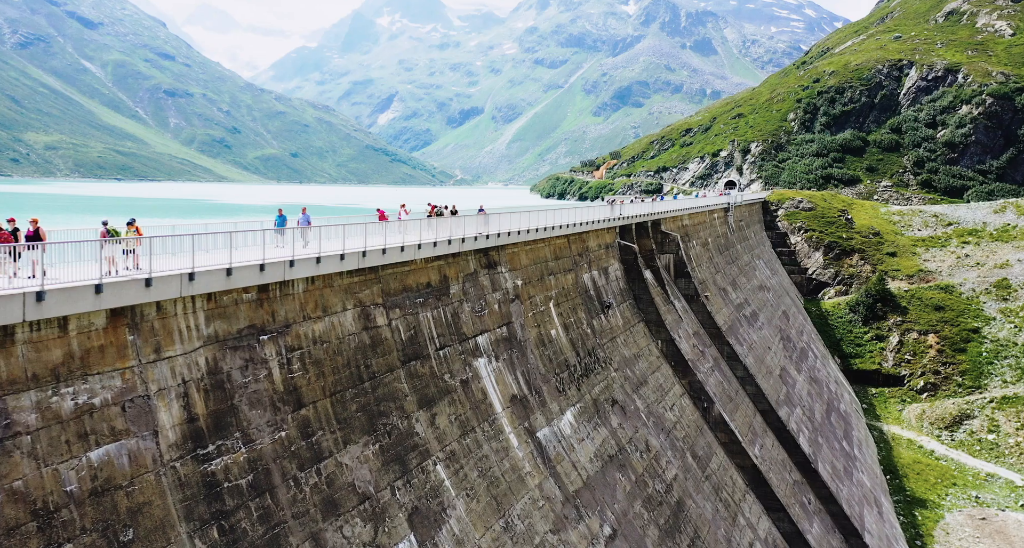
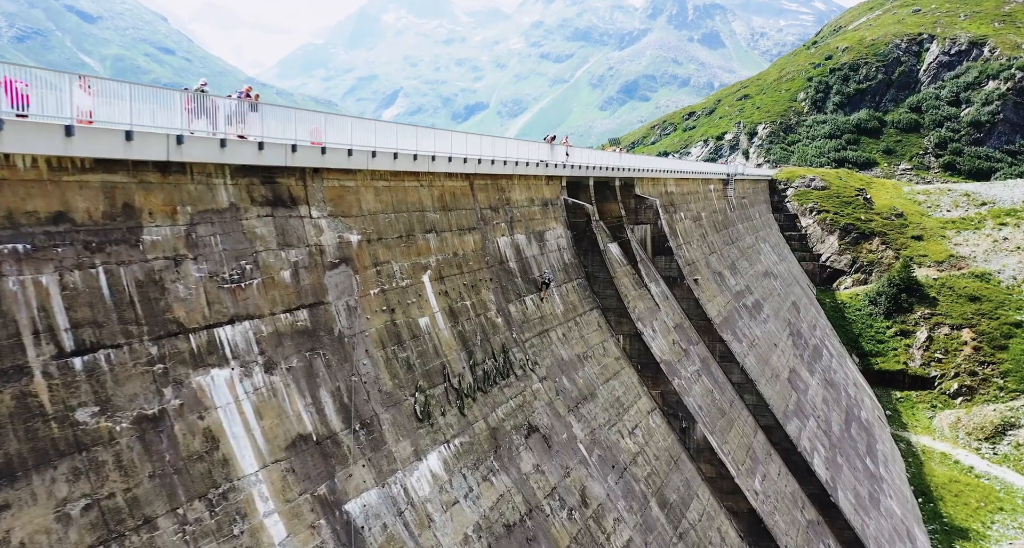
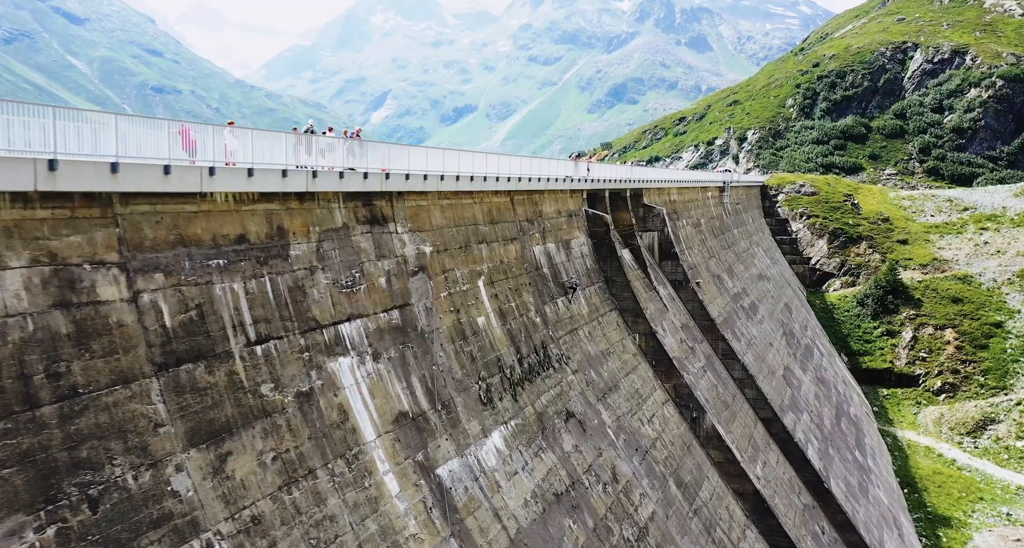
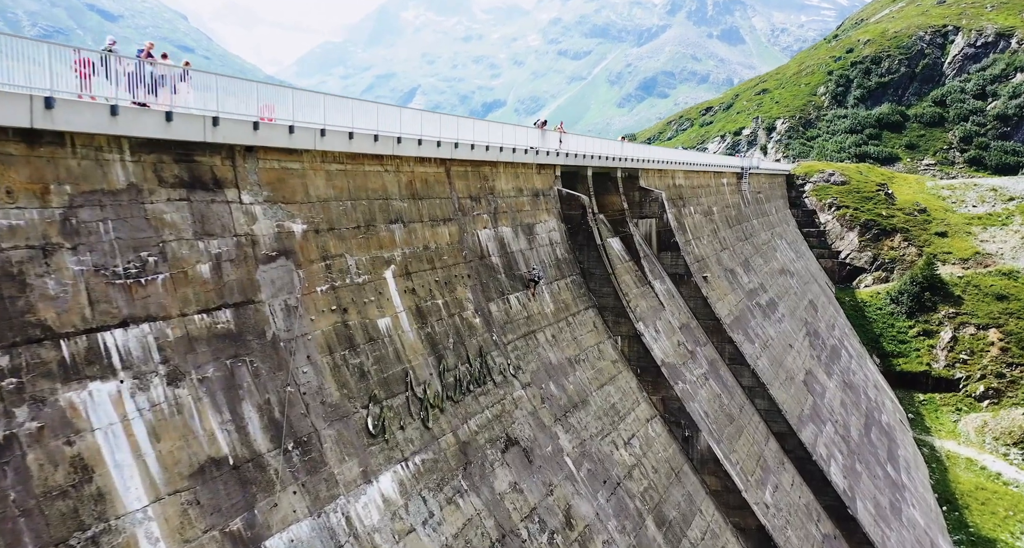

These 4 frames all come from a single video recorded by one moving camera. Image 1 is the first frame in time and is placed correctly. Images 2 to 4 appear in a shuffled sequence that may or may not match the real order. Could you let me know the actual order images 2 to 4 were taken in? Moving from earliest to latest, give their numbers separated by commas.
3, 2, 4
